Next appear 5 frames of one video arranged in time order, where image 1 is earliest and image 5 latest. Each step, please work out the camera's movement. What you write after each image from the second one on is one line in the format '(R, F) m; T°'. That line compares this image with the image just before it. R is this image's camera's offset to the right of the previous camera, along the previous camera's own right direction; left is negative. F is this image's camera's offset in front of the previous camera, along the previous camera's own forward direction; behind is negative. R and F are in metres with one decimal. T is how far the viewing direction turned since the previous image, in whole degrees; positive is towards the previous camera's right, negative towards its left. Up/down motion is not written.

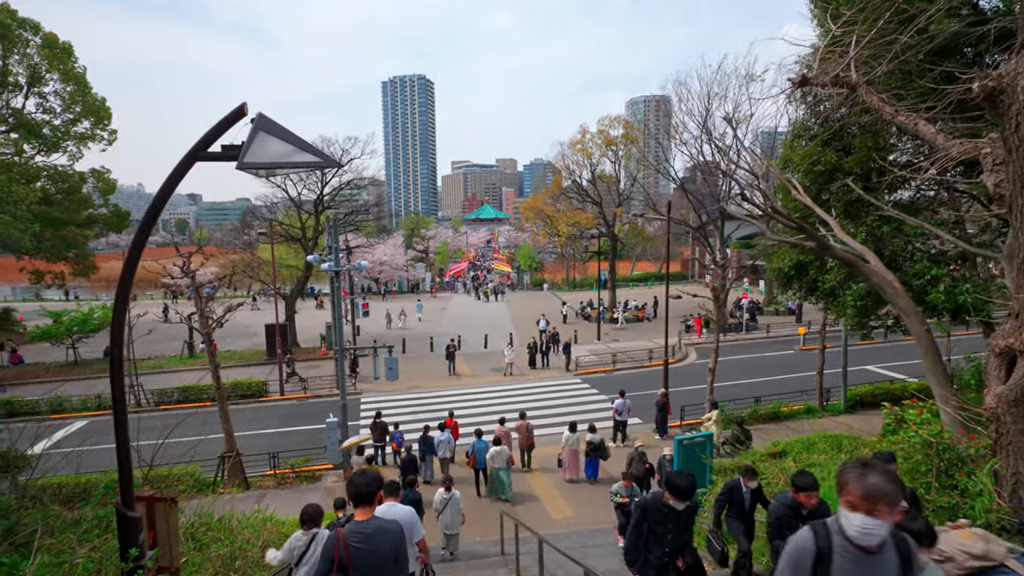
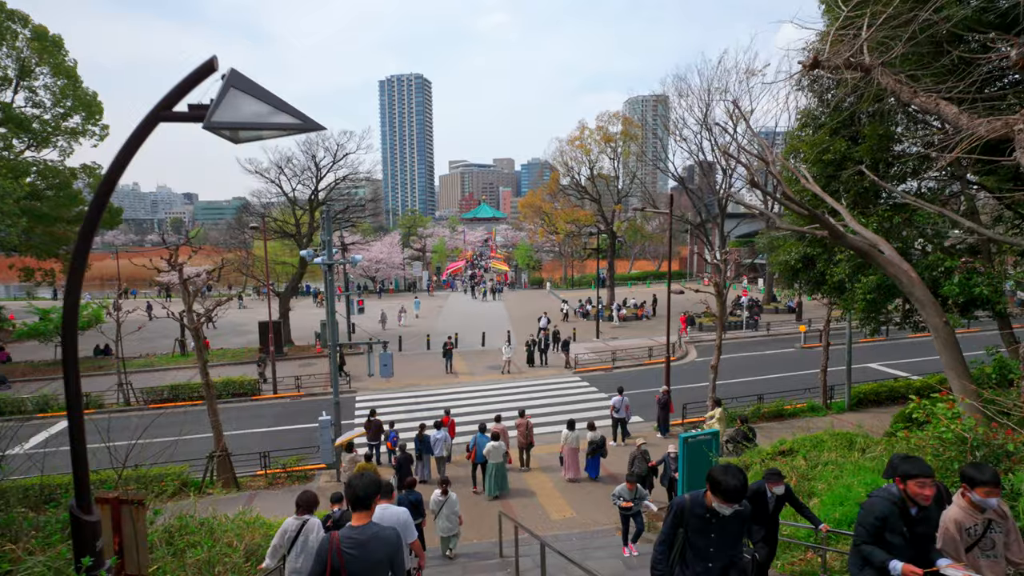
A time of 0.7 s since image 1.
(0.0, +0.4) m; 0°
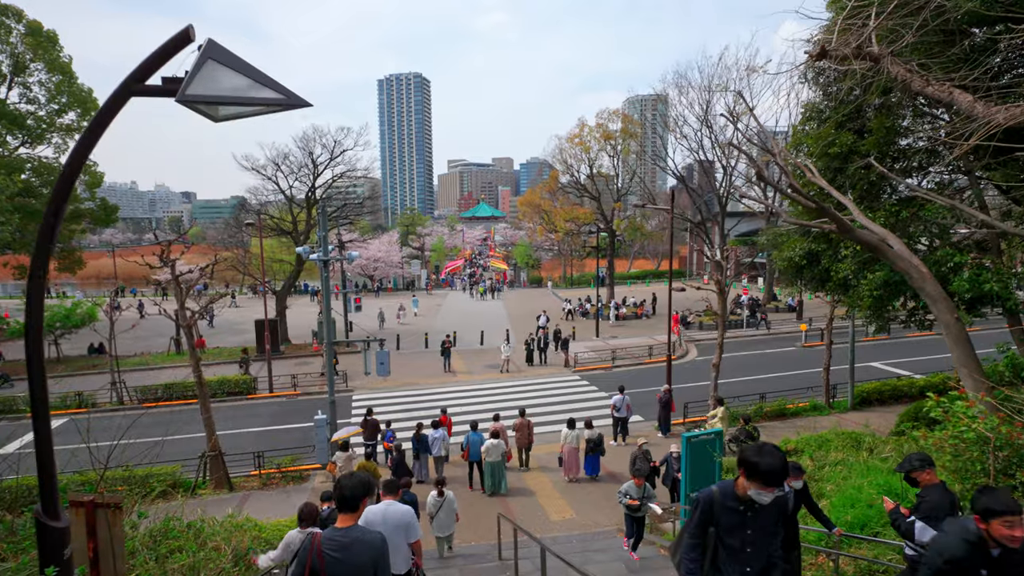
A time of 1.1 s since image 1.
(0.0, +0.2) m; 0°
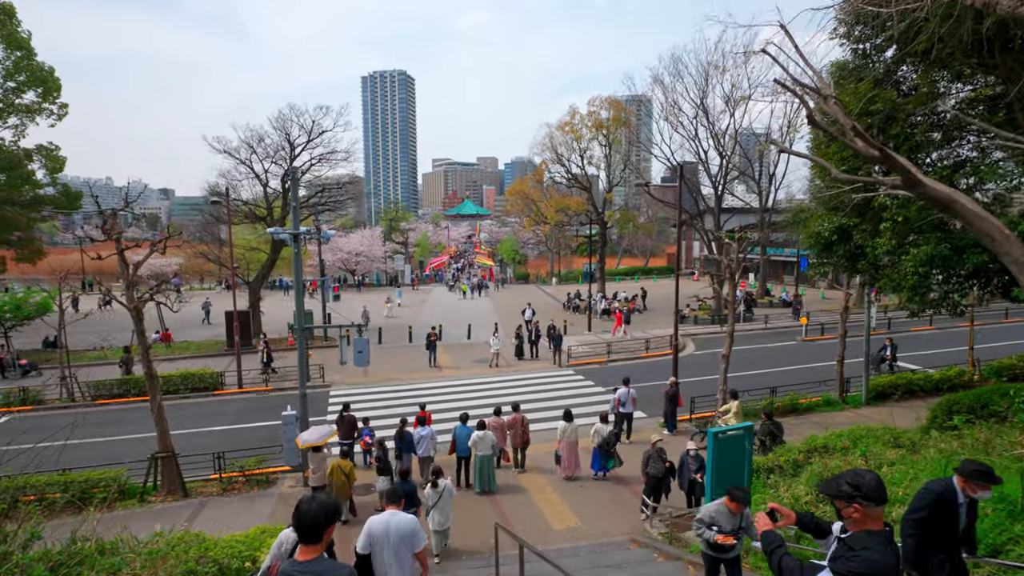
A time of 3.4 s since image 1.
(-0.2, +1.4) m; +2°
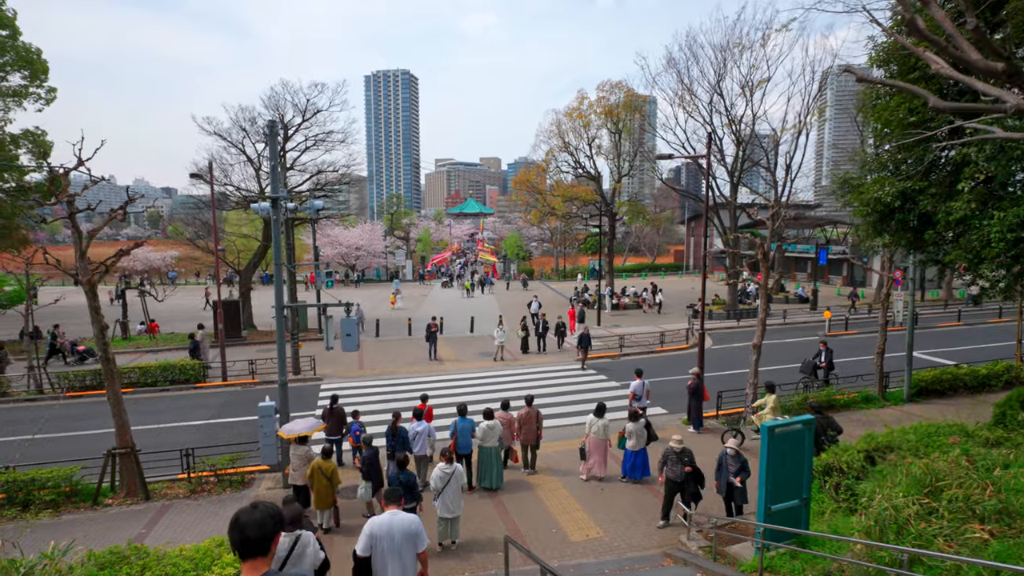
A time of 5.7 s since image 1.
(-0.1, +1.4) m; 0°
